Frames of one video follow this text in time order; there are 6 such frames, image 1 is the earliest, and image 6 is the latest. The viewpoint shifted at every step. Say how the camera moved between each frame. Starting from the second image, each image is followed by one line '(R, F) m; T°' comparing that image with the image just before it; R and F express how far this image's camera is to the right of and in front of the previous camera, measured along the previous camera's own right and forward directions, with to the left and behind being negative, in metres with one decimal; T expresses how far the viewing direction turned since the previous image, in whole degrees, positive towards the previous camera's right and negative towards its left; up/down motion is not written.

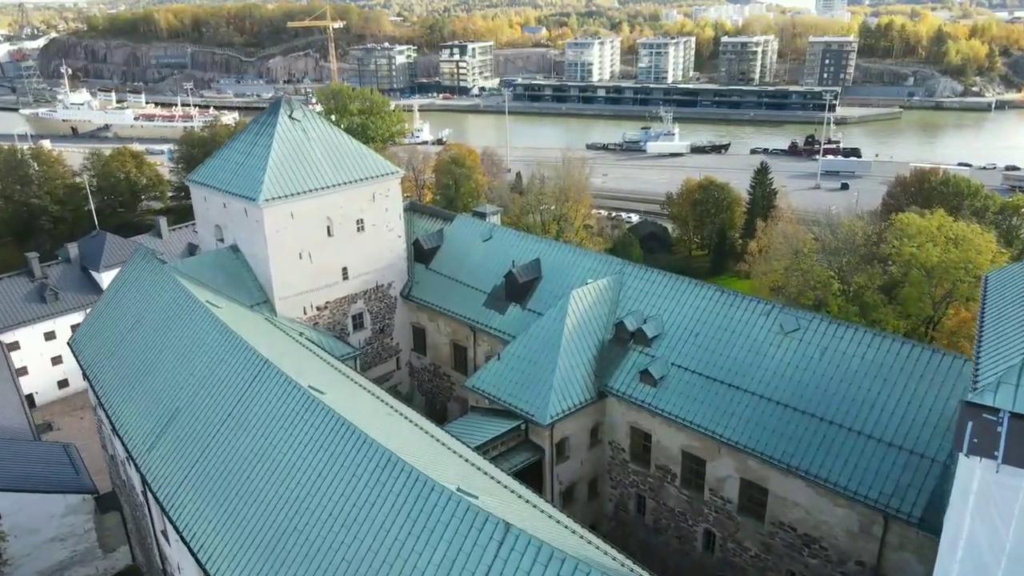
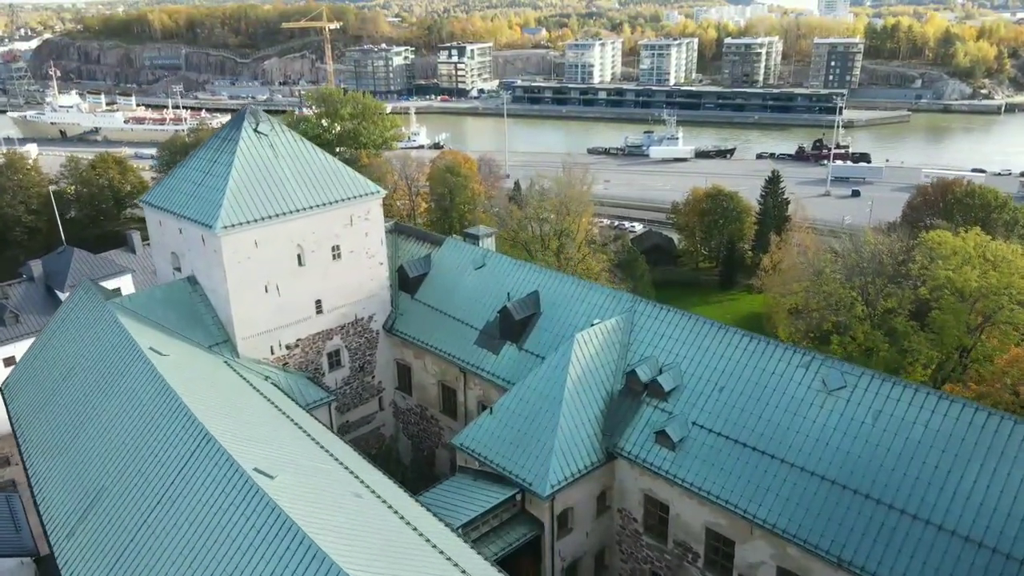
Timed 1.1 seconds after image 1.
(+0.1, +2.8) m; 0°
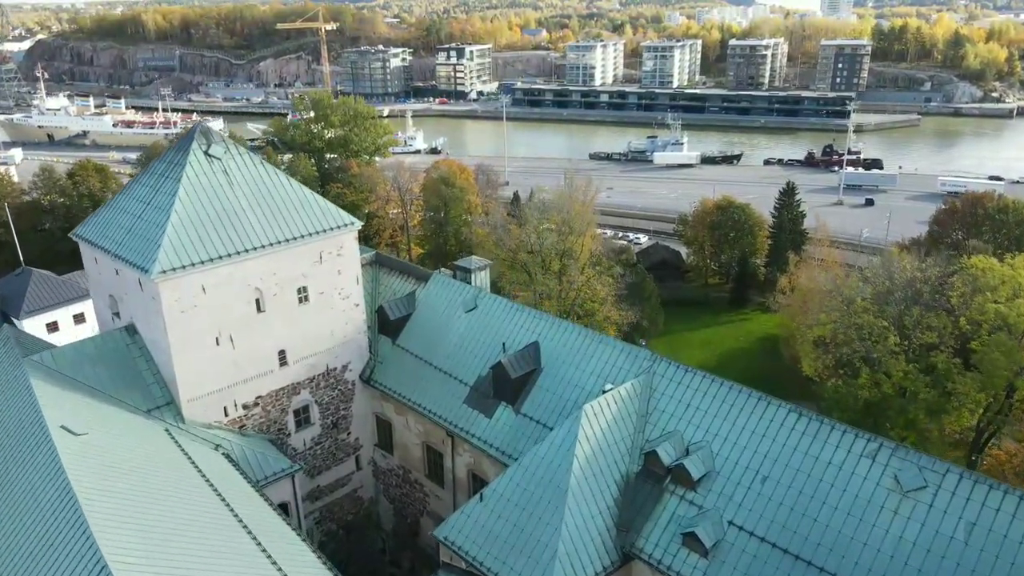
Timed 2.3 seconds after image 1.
(+0.1, +3.1) m; 0°
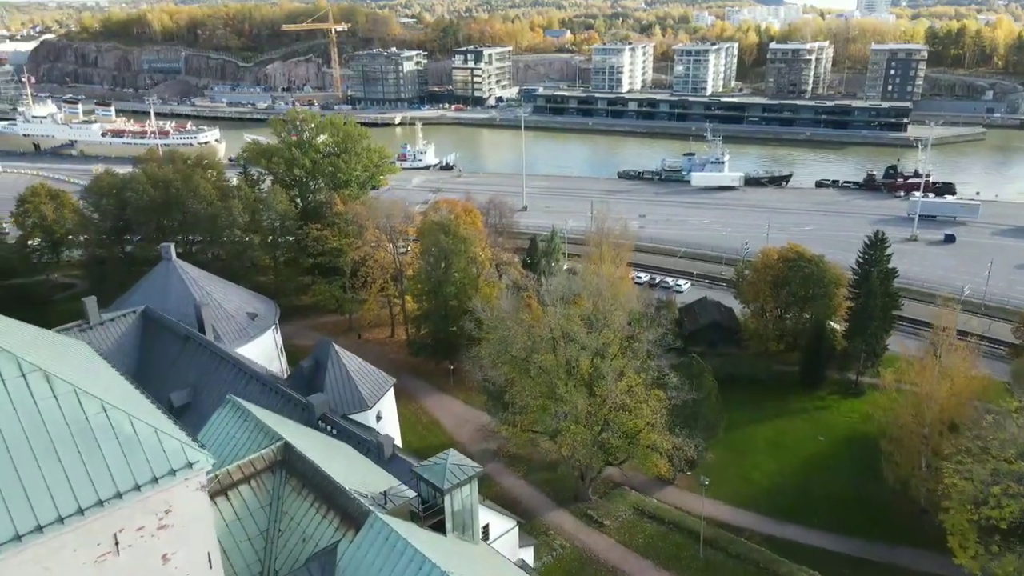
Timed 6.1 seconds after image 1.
(+0.2, +9.7) m; -2°
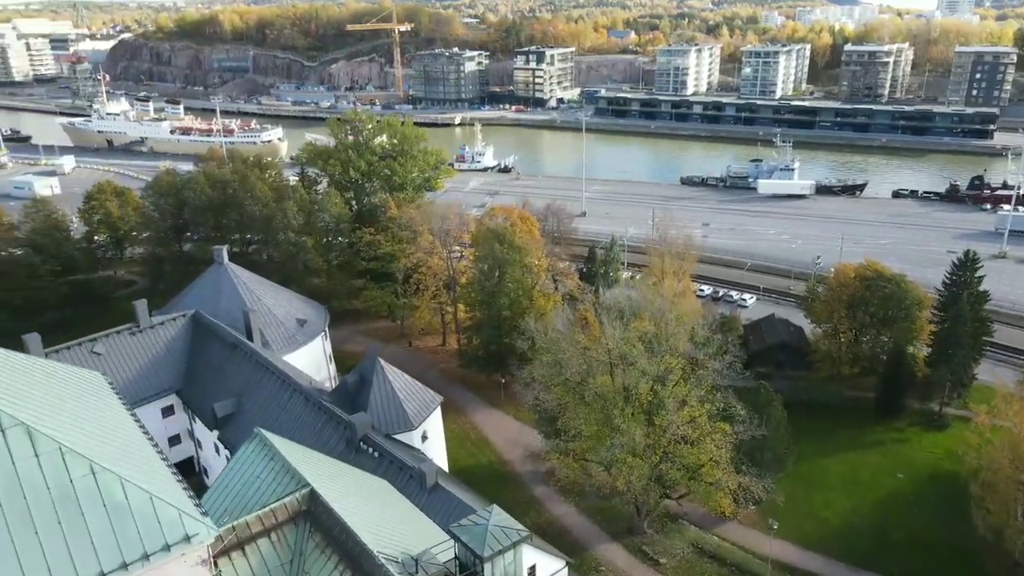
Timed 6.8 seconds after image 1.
(0.0, +1.6) m; -4°
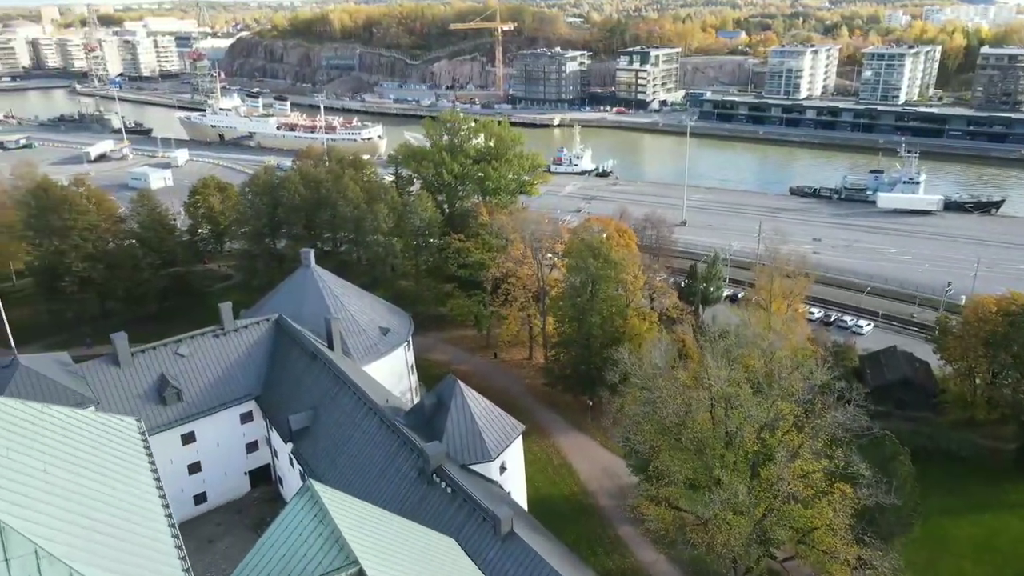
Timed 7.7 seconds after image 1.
(-0.1, +2.1) m; -7°
